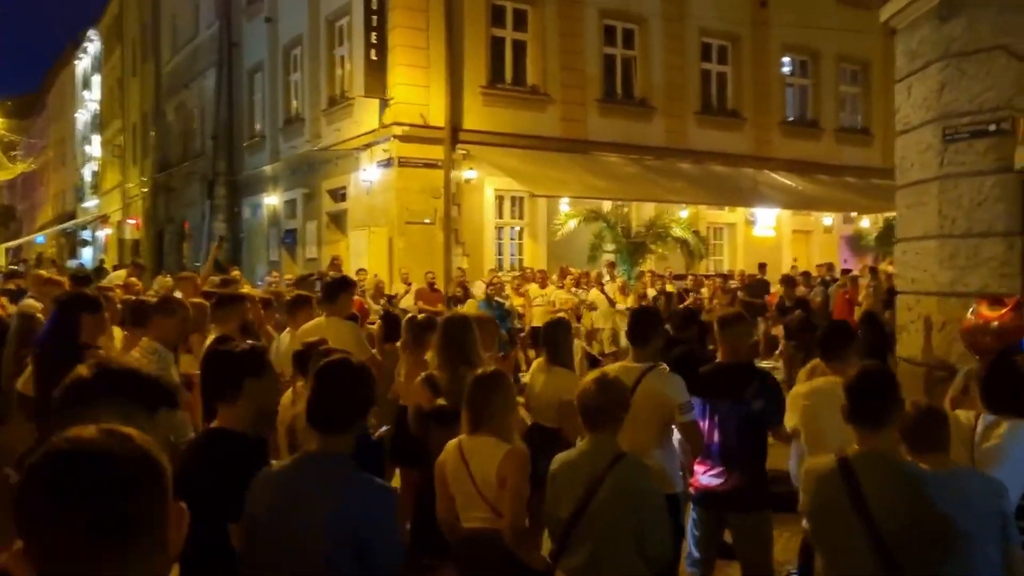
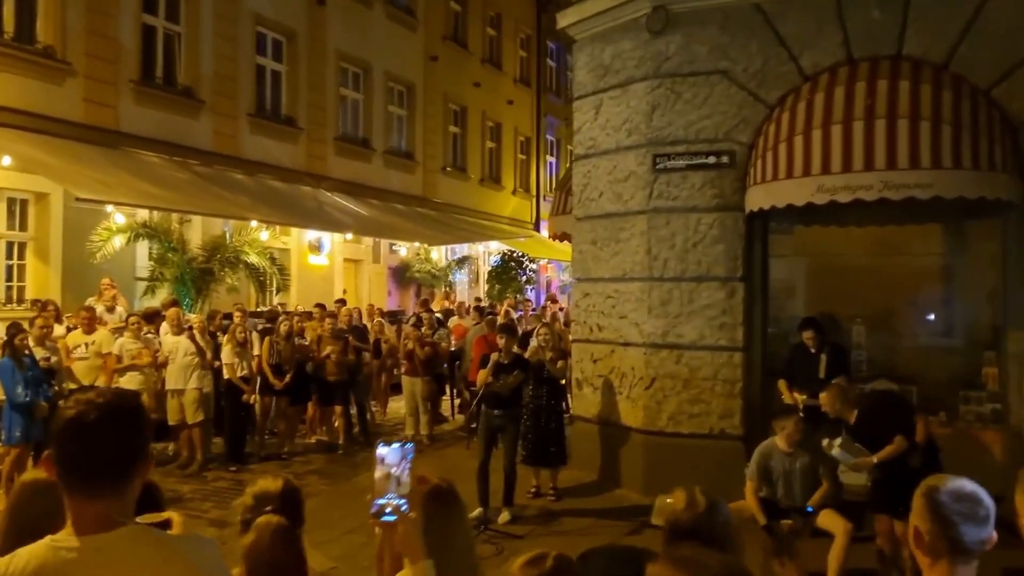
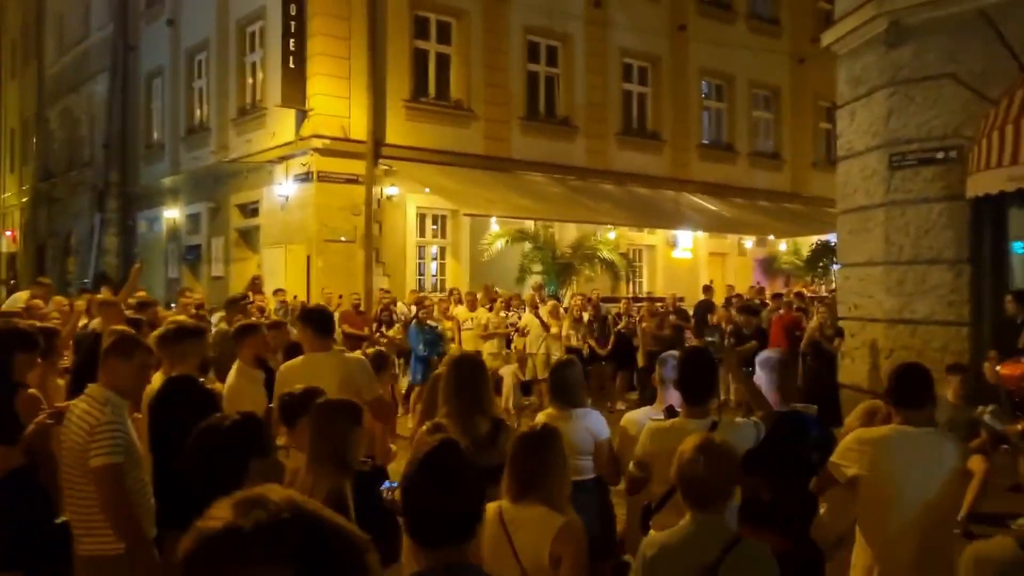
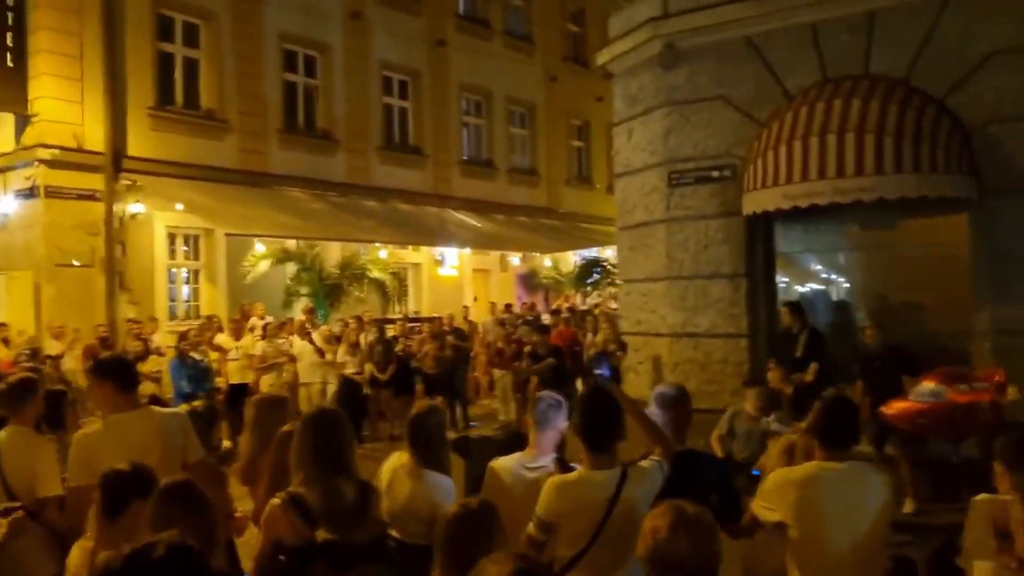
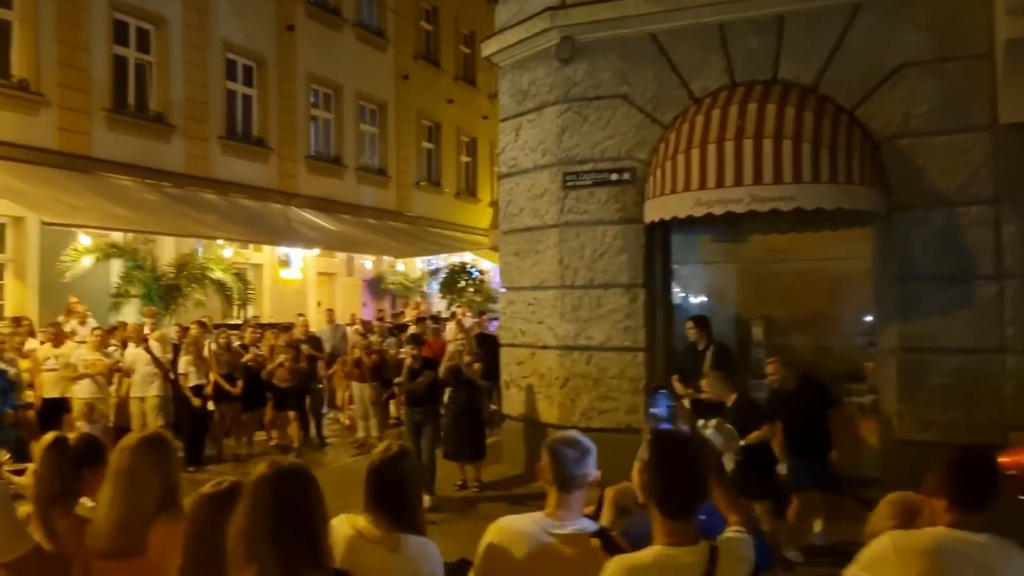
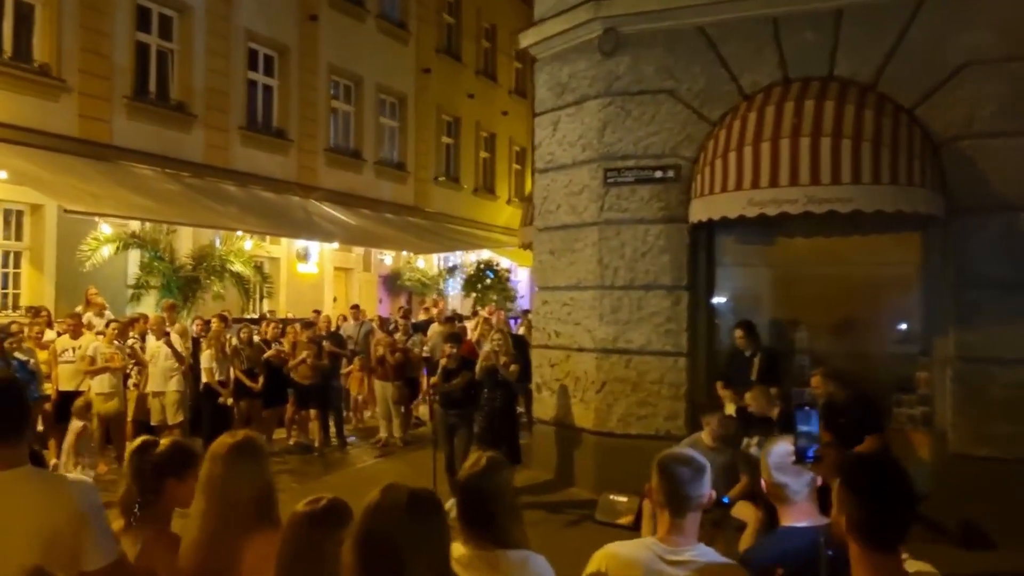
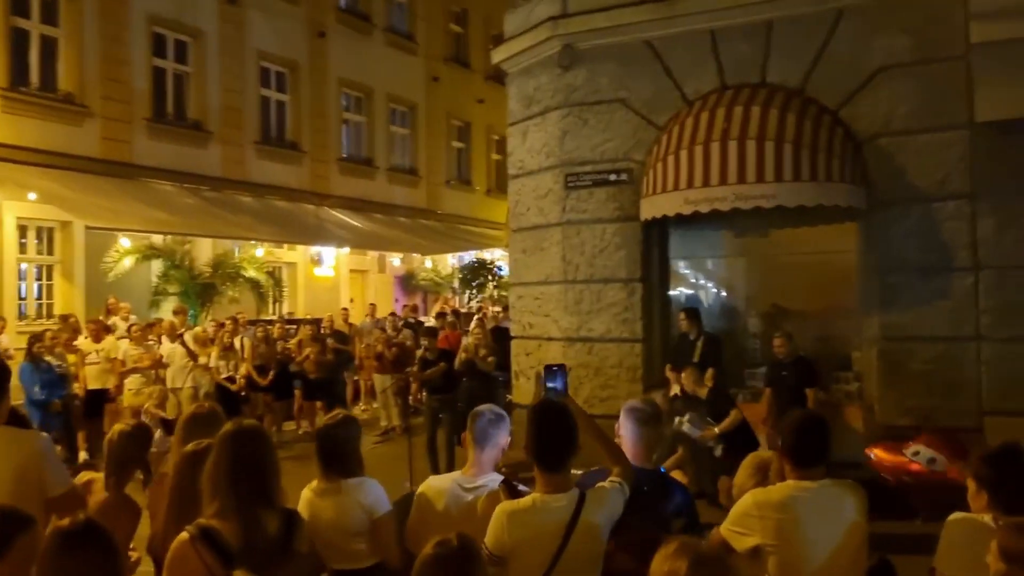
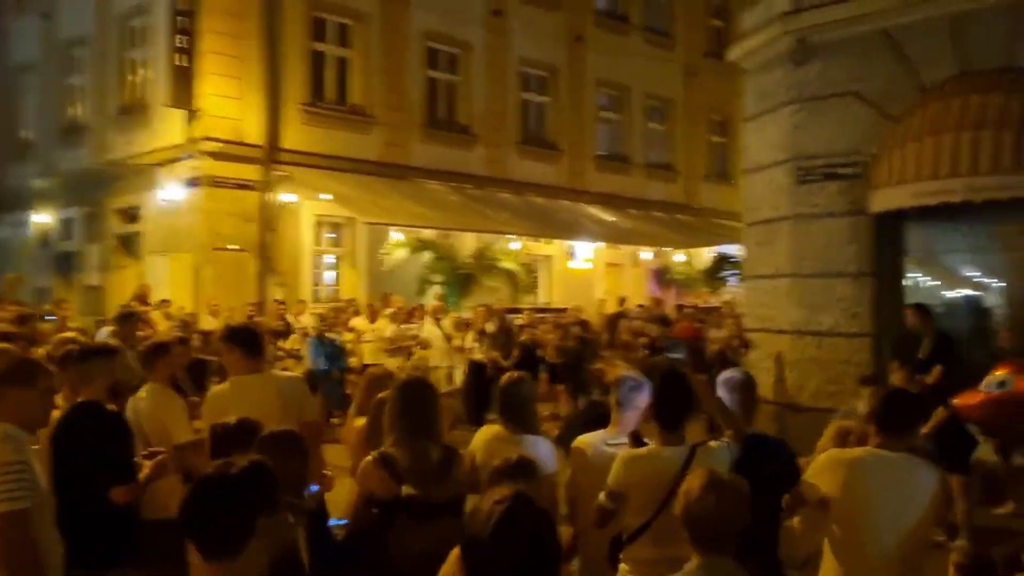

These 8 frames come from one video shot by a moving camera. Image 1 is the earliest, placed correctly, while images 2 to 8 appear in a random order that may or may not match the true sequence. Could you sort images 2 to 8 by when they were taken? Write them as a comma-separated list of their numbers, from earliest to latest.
3, 8, 4, 7, 5, 6, 2
